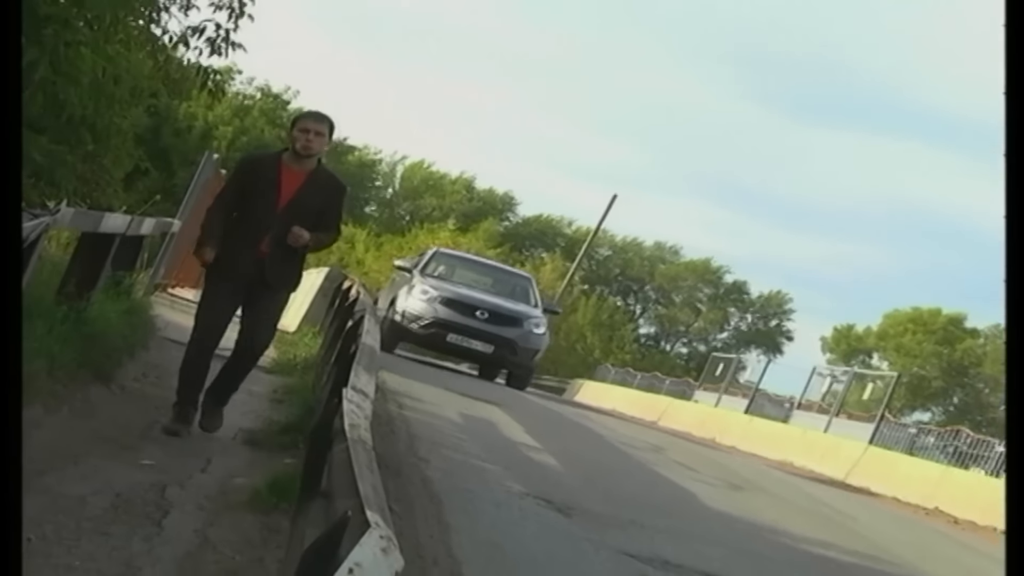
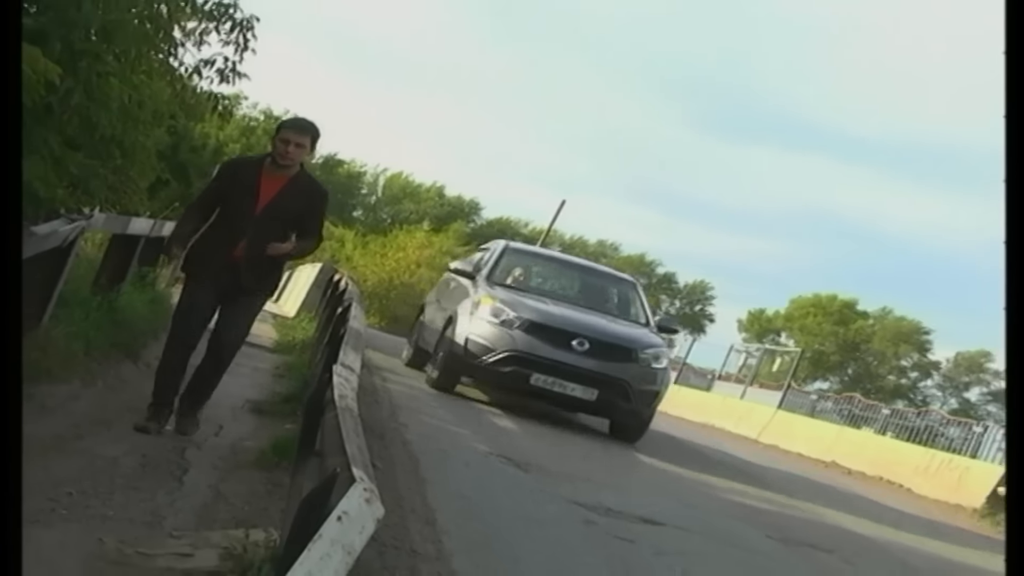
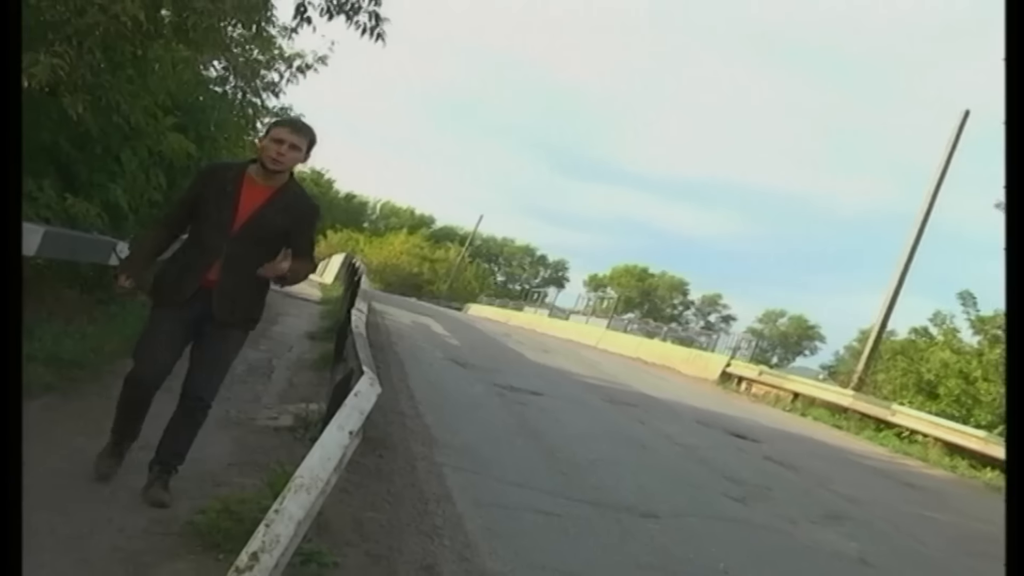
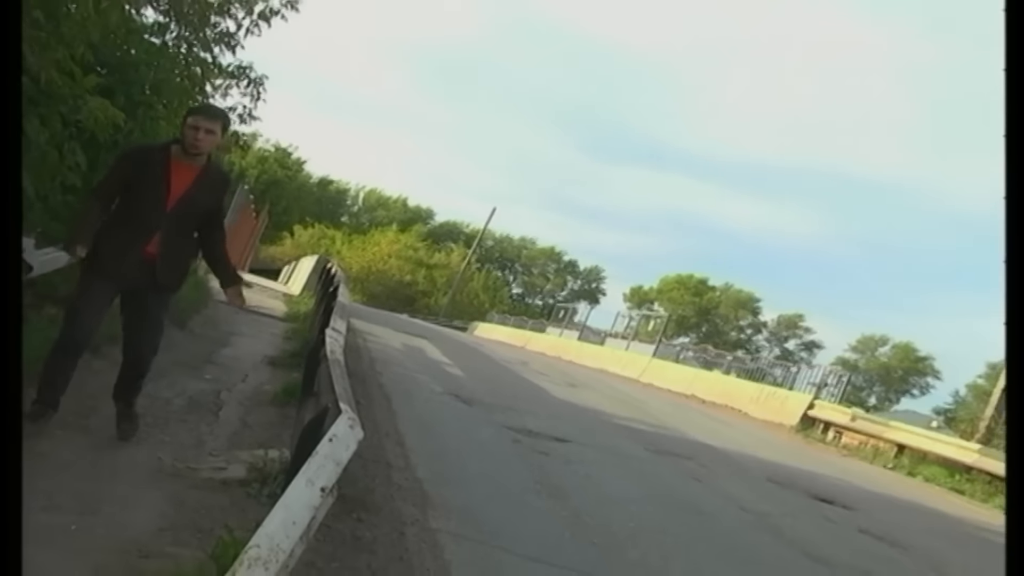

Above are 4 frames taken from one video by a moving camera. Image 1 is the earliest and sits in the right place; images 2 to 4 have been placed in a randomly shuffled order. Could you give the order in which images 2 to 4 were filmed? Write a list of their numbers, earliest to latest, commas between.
2, 4, 3
